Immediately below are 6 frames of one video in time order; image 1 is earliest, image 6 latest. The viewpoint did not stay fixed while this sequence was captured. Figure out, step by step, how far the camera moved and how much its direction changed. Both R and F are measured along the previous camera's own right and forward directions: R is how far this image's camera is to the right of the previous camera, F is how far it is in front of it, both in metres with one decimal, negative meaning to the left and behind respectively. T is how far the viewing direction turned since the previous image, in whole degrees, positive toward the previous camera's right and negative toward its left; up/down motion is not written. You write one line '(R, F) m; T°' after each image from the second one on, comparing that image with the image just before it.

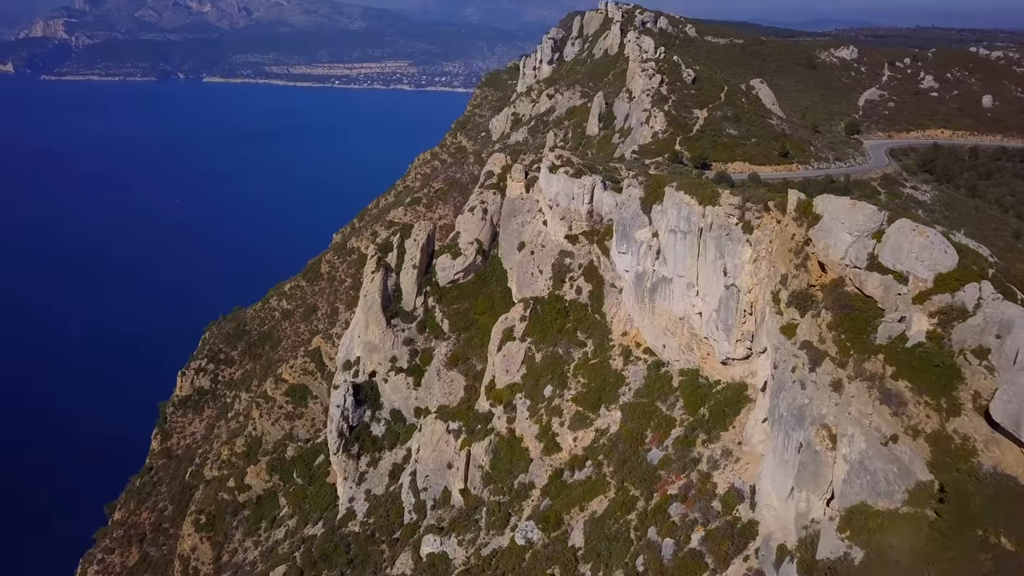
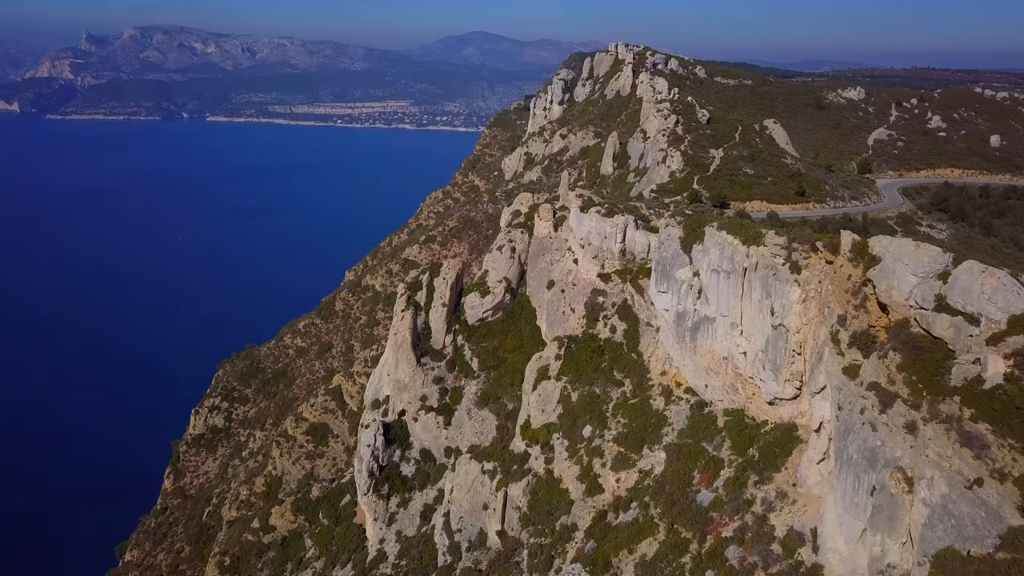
(-0.7, 0.0) m; 0°
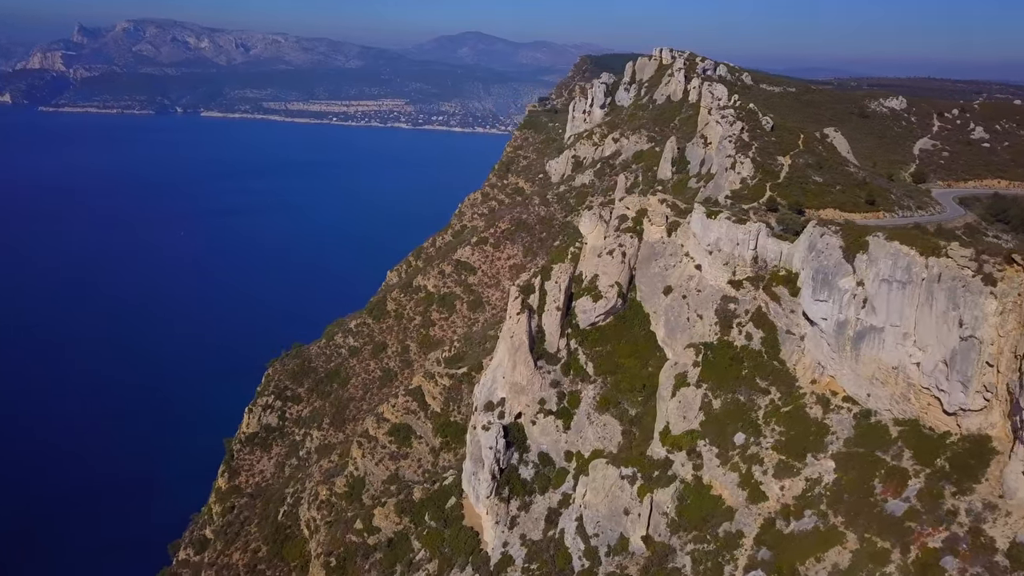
(-3.1, 0.0) m; +1°
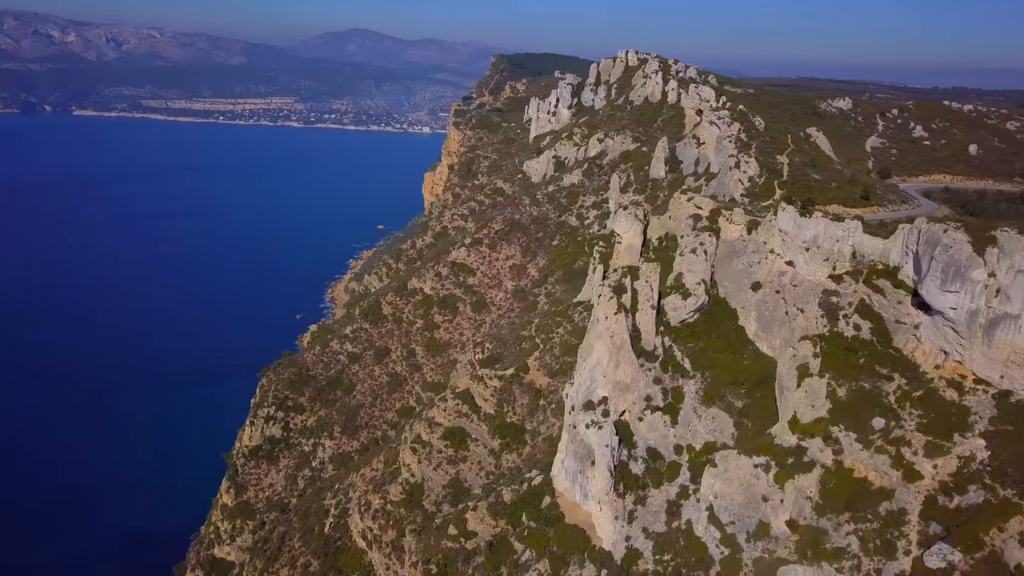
(-5.0, +0.1) m; +7°
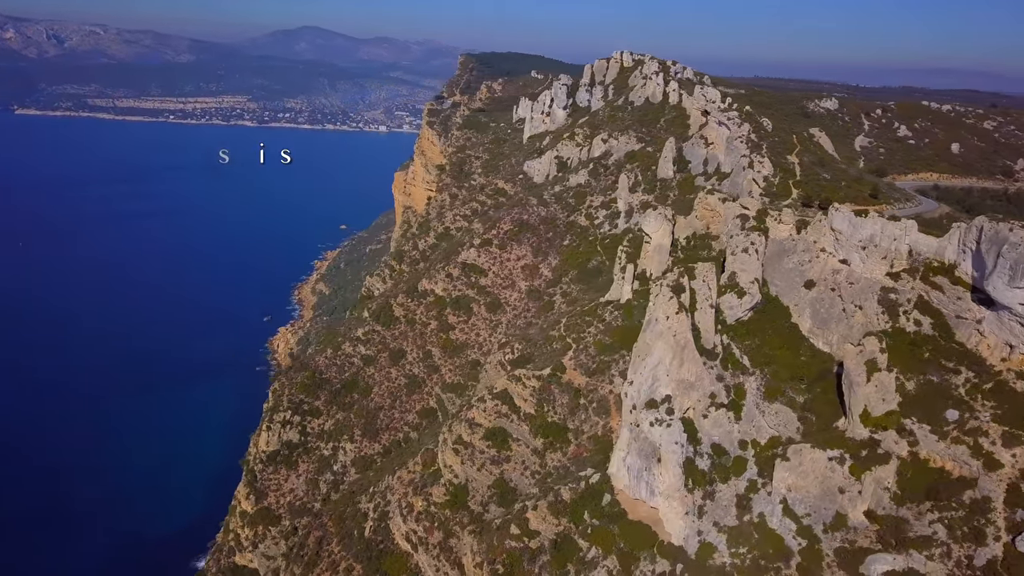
(-2.7, -0.1) m; +3°
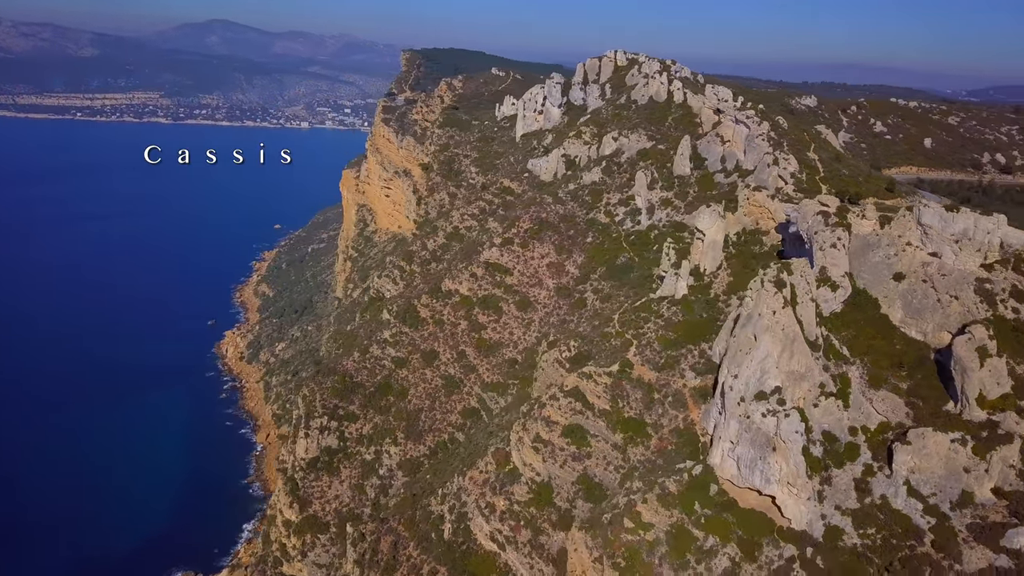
(-4.9, -0.1) m; +5°
